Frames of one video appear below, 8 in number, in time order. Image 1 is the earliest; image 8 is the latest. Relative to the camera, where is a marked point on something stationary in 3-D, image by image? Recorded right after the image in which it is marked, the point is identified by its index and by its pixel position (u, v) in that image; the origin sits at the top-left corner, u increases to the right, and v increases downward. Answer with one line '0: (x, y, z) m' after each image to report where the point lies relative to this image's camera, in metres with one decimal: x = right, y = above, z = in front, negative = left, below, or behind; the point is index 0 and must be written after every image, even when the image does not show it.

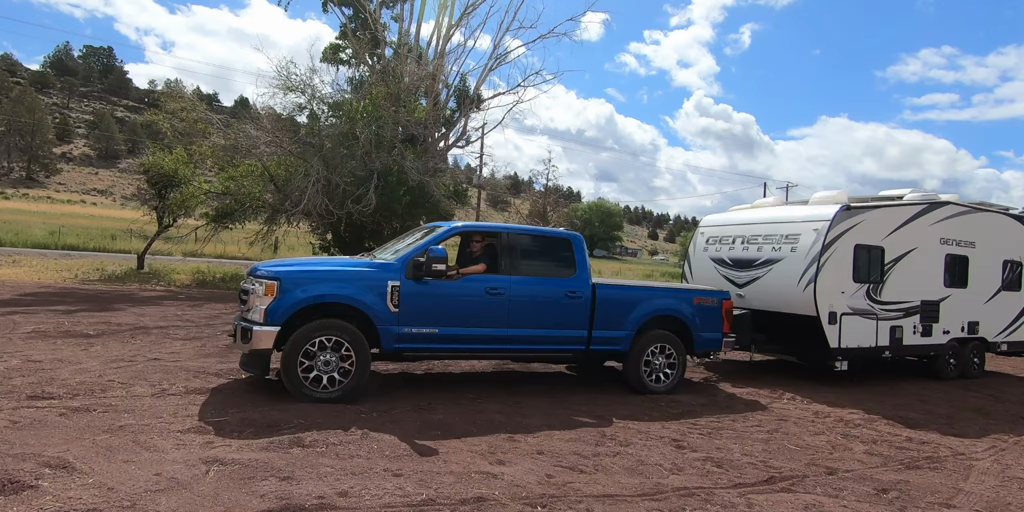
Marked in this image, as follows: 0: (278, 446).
0: (-2.0, -1.6, +4.6) m
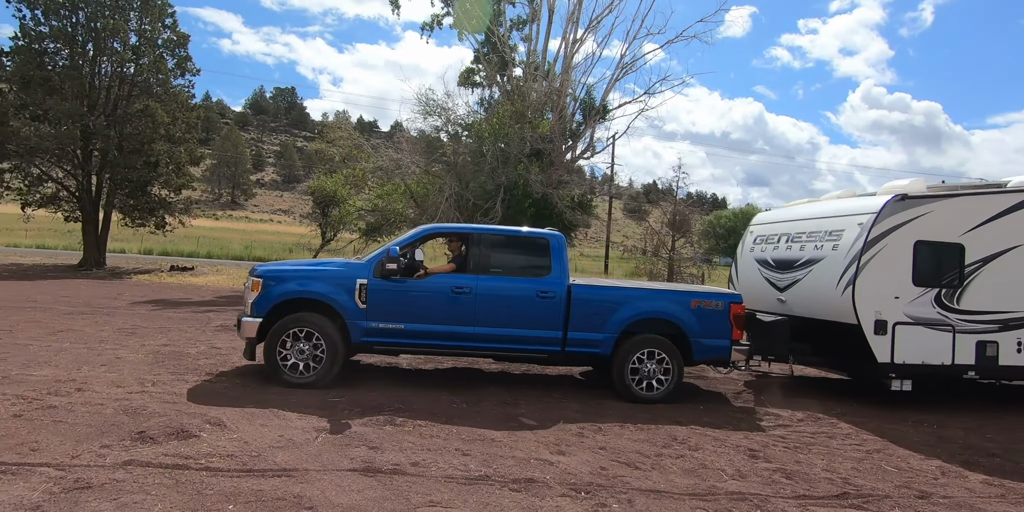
0: (-1.4, -1.7, +5.4) m
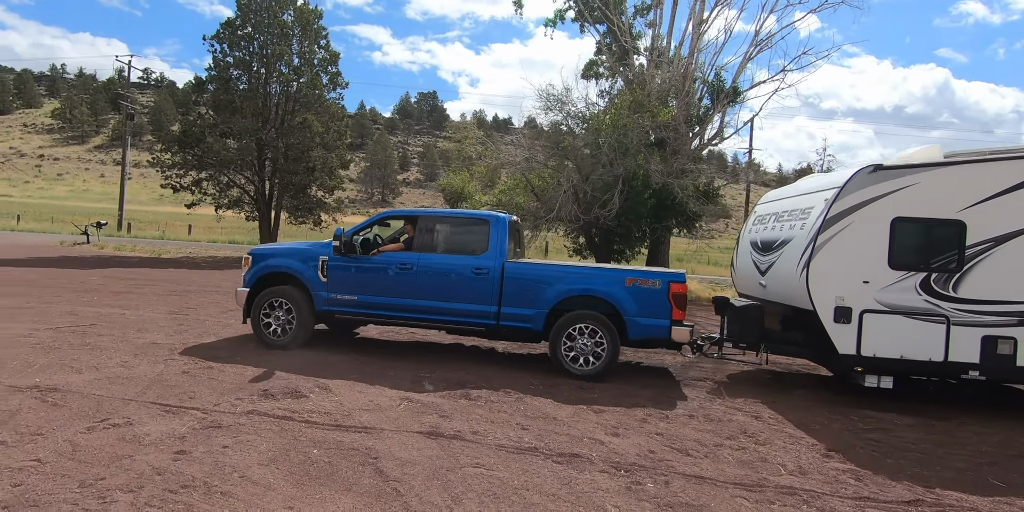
0: (-0.7, -1.6, +6.0) m
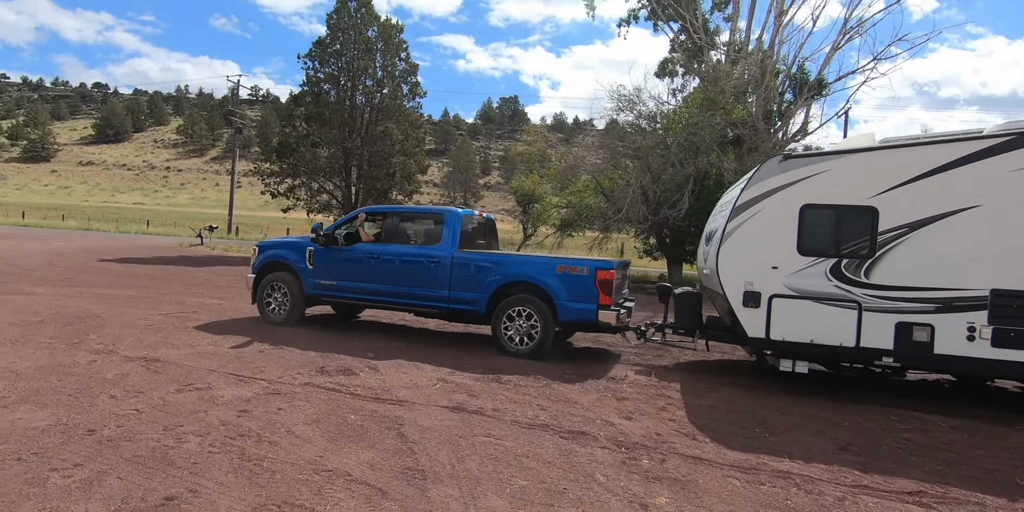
0: (-0.3, -1.5, +6.6) m
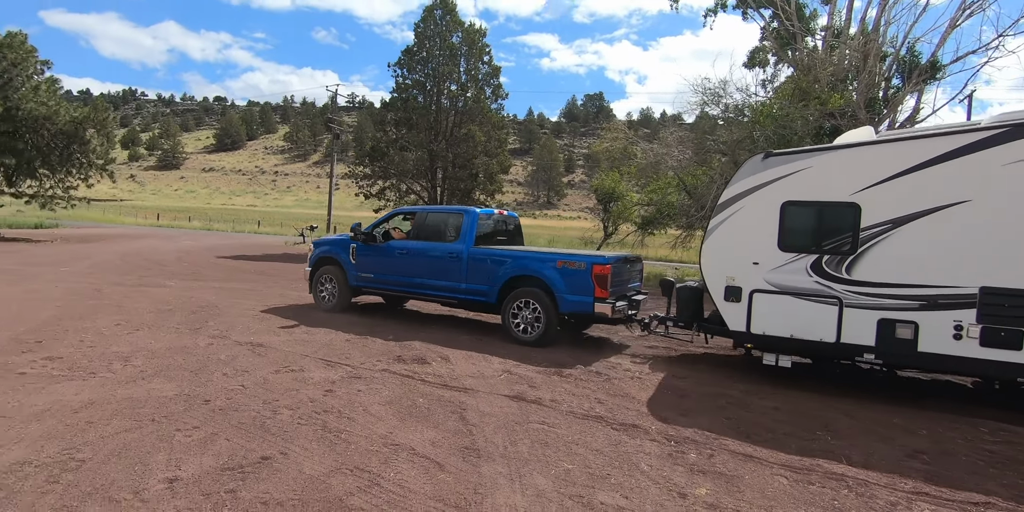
0: (+0.4, -1.5, +6.9) m
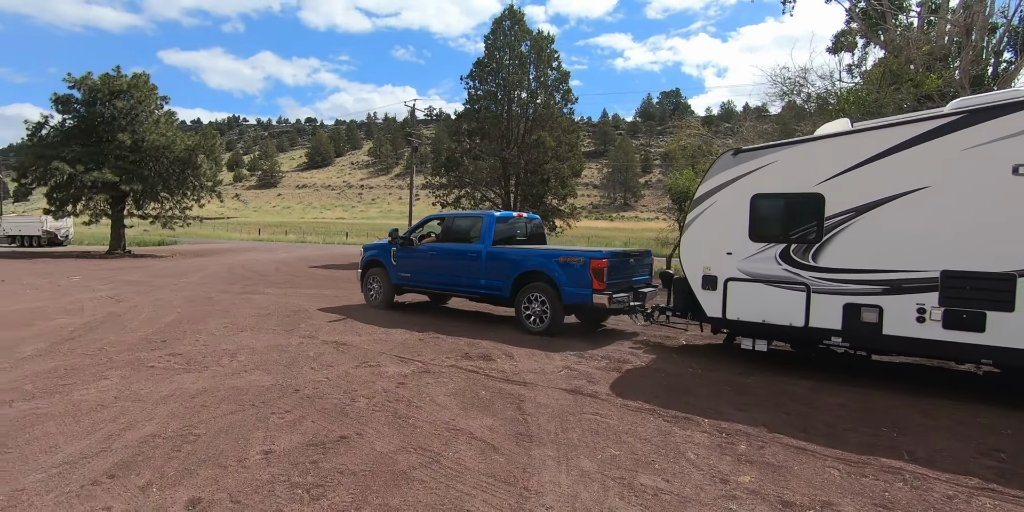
0: (+1.2, -1.5, +7.1) m
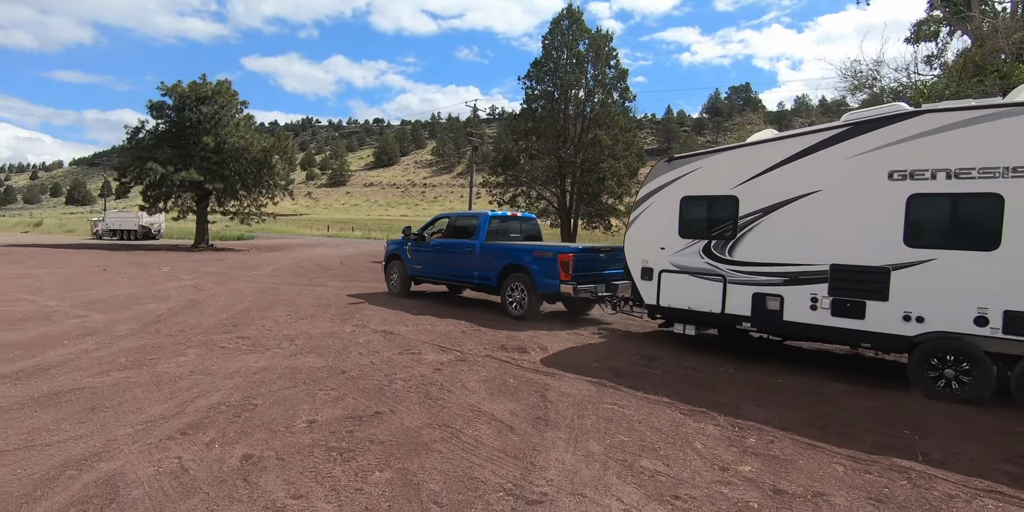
0: (+1.7, -1.5, +7.3) m
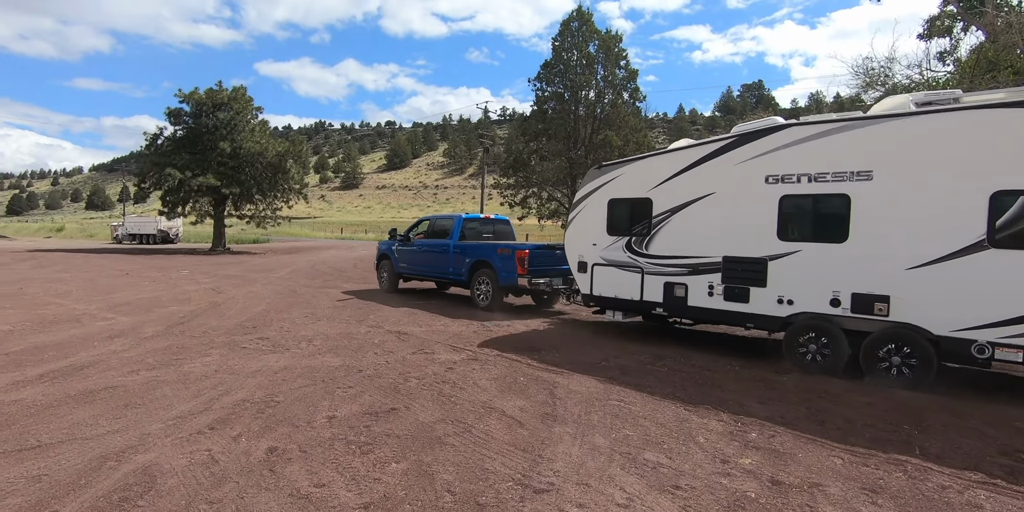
0: (+1.8, -1.5, +7.5) m
